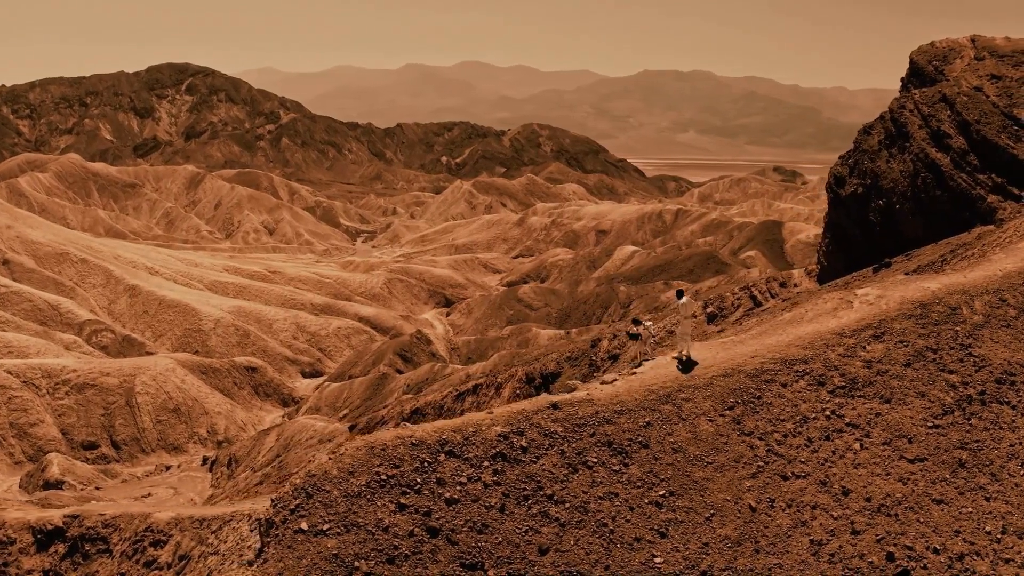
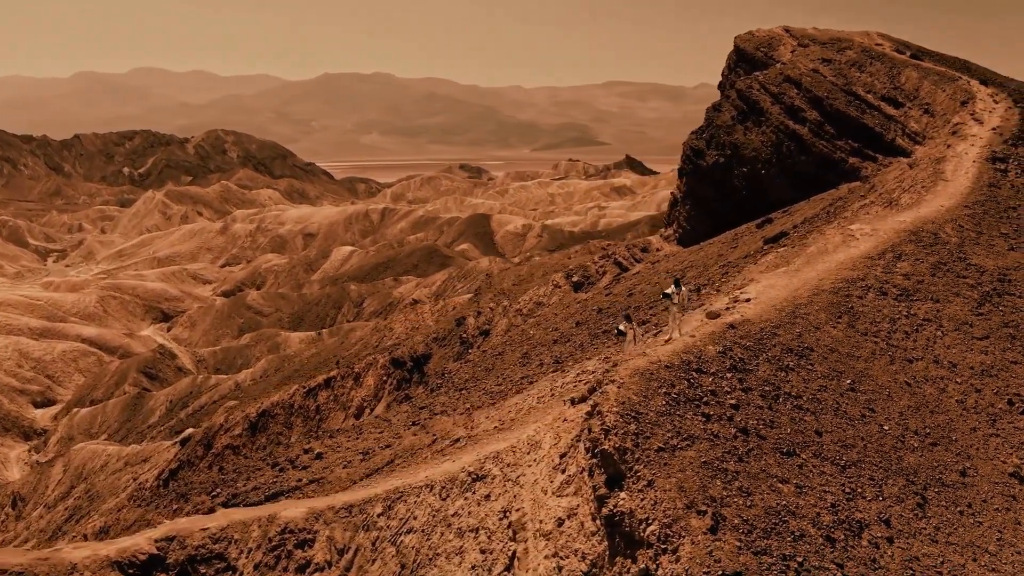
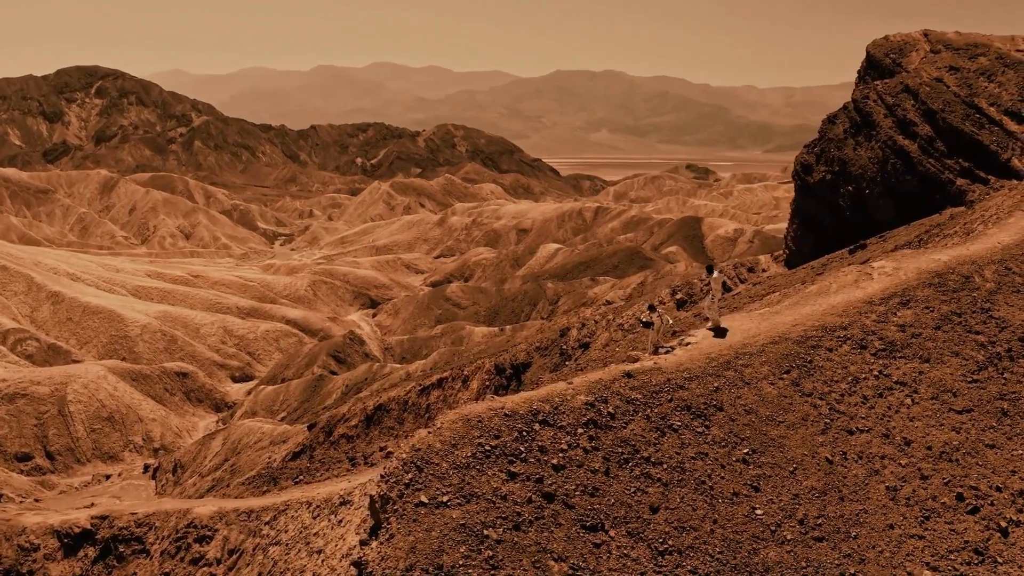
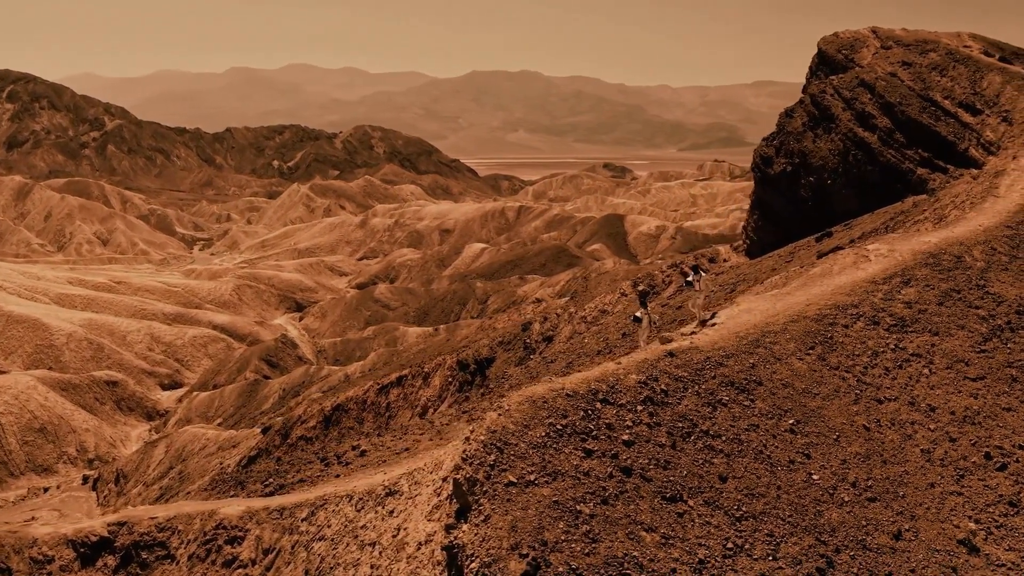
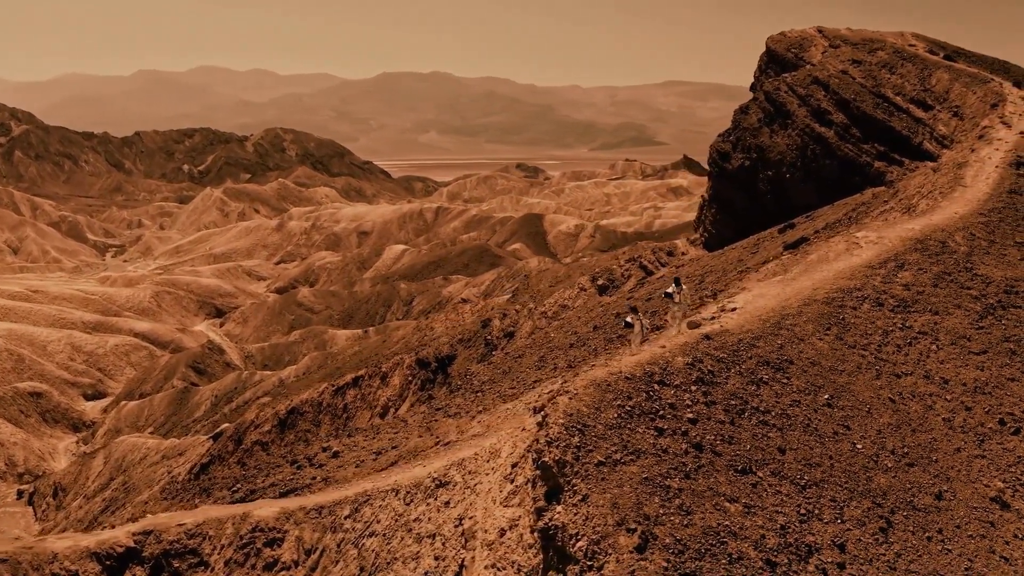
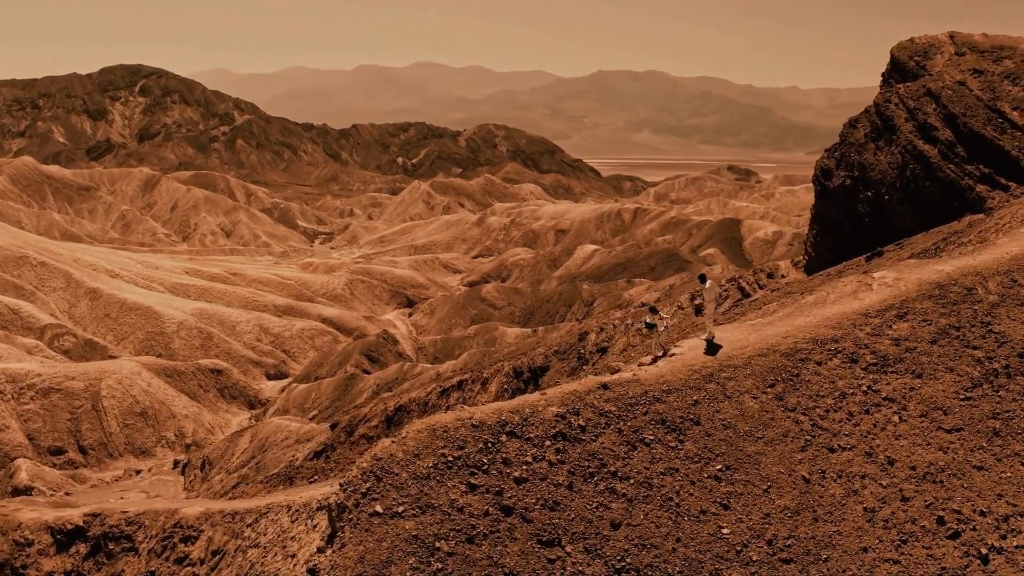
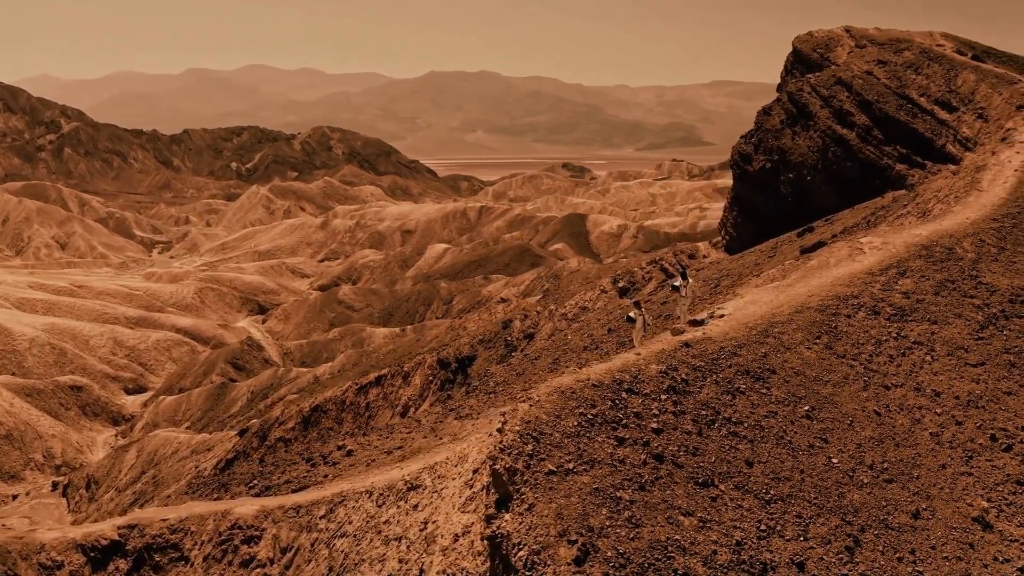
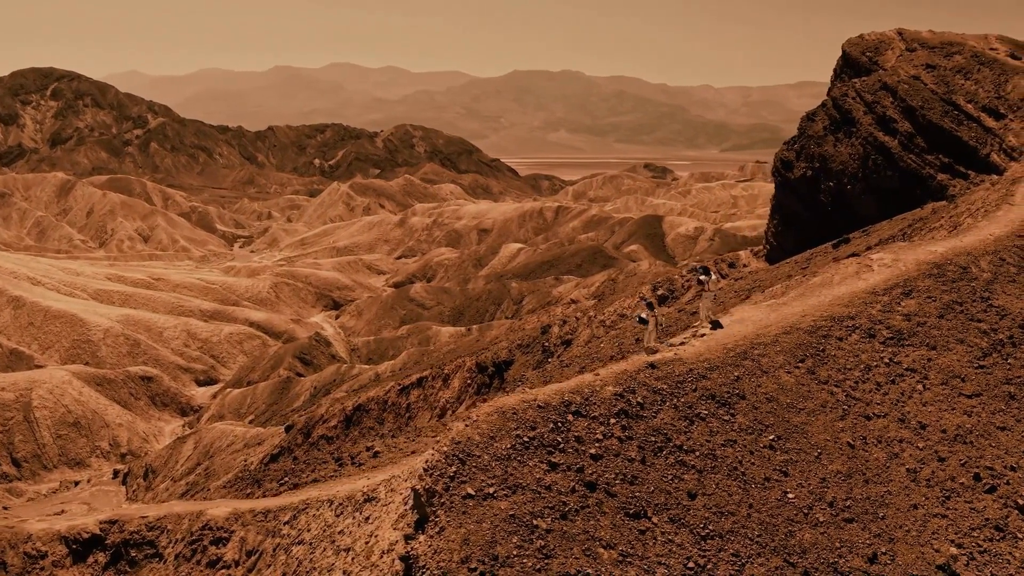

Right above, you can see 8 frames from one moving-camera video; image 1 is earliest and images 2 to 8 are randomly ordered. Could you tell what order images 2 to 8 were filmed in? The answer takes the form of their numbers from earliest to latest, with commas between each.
6, 3, 8, 4, 7, 5, 2
